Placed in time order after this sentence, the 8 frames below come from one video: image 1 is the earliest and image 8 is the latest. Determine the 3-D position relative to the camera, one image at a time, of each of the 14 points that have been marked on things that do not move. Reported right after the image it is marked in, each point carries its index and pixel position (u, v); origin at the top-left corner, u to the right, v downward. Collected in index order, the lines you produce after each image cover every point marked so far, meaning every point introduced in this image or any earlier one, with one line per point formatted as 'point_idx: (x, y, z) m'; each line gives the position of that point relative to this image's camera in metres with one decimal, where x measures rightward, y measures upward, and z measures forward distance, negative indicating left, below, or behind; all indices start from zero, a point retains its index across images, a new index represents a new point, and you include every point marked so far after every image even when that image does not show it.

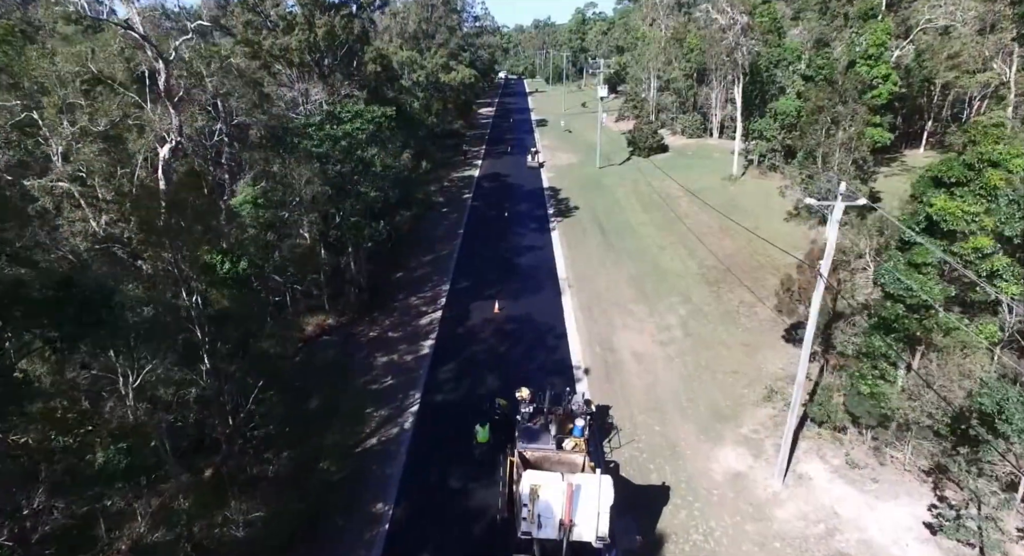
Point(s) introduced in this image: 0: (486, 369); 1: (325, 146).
0: (-0.9, -3.2, +19.0) m
1: (-6.0, +4.2, +17.9) m
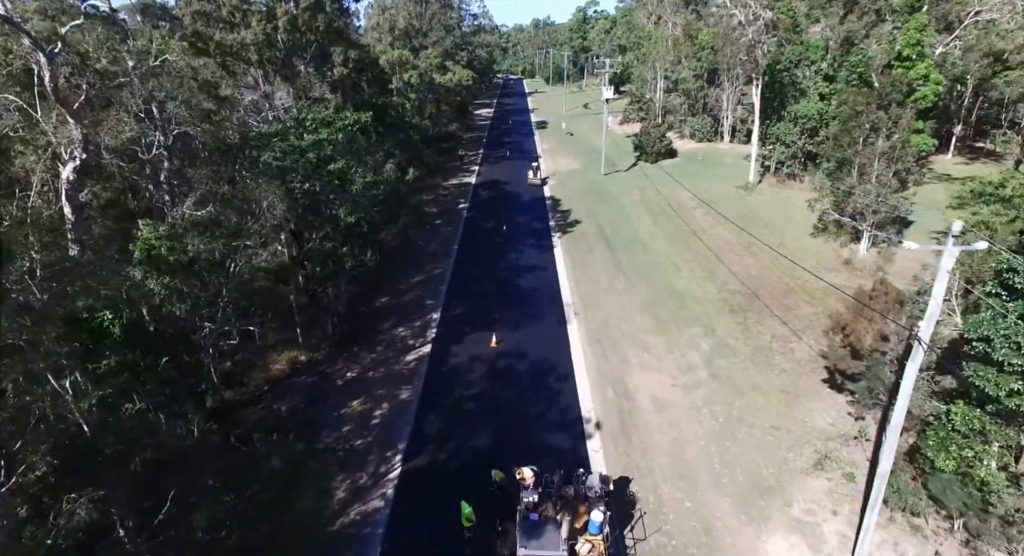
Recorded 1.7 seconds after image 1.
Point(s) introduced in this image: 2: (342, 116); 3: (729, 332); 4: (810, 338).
0: (-0.9, -4.2, +16.2) m
1: (-6.0, +3.2, +15.1) m
2: (-5.8, +5.5, +18.8) m
3: (+7.5, -2.0, +19.4) m
4: (+9.9, -2.0, +18.5) m
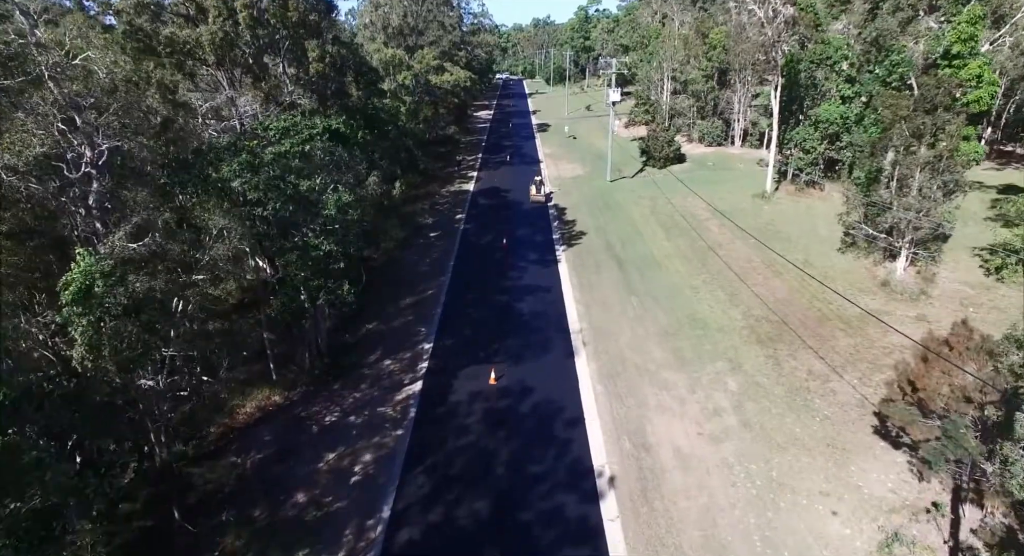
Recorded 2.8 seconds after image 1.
0: (-0.9, -5.1, +13.9) m
1: (-6.0, +2.3, +12.9) m
2: (-5.8, +4.6, +16.5) m
3: (+7.5, -2.8, +17.2) m
4: (+9.9, -2.9, +16.3) m
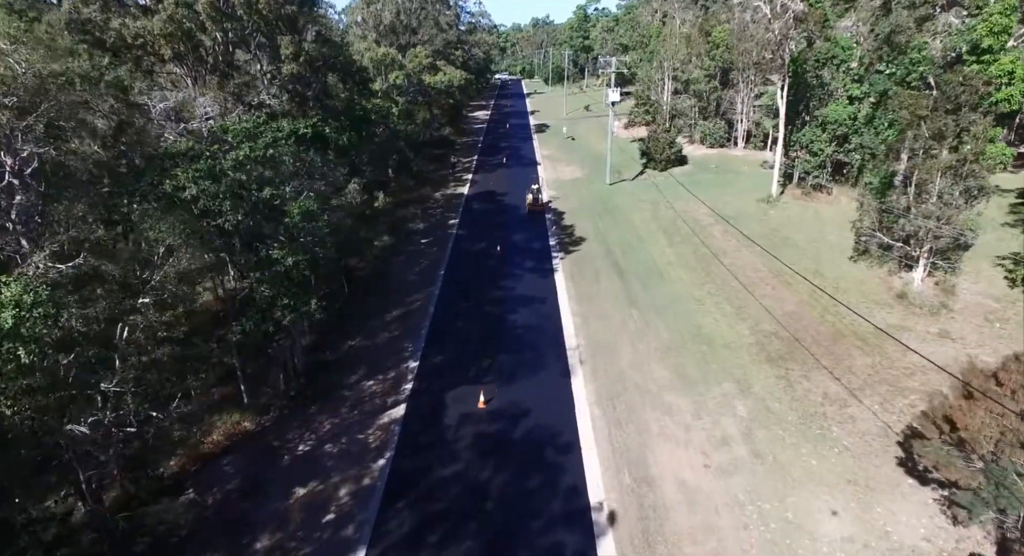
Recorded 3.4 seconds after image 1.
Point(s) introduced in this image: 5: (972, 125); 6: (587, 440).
0: (-1.2, -5.5, +12.6) m
1: (-6.2, +1.9, +11.6) m
2: (-6.0, +4.2, +15.2) m
3: (+7.3, -3.3, +15.9) m
4: (+9.7, -3.3, +15.0) m
5: (+15.0, +5.0, +18.2) m
6: (+2.0, -4.3, +14.9) m
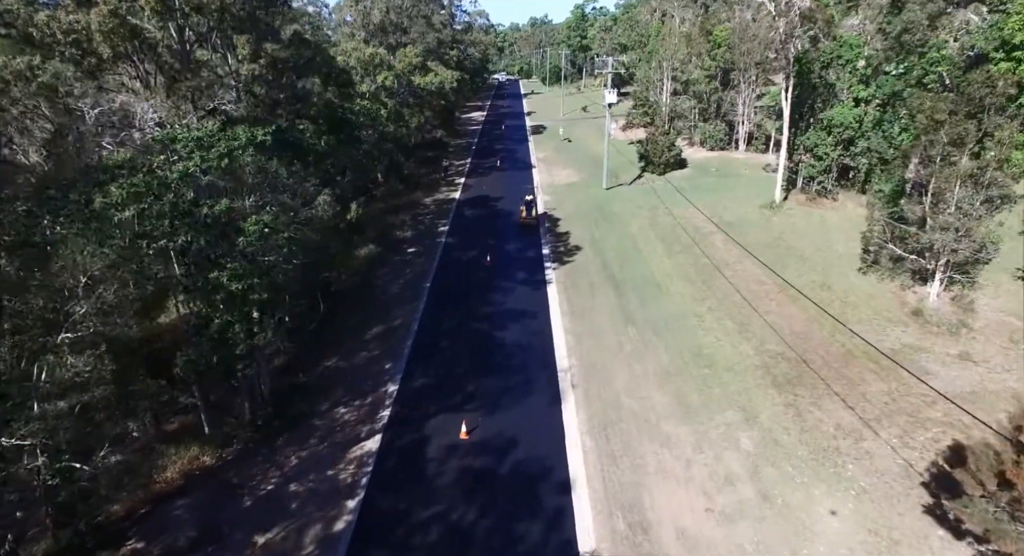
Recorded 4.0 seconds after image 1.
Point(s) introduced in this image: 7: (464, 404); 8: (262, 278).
0: (-1.5, -6.0, +11.3) m
1: (-6.6, +1.4, +10.2) m
2: (-6.5, +3.7, +13.9) m
3: (+6.9, -3.8, +14.6) m
4: (+9.3, -3.8, +13.6) m
5: (+14.6, +4.4, +16.9) m
6: (+1.6, -4.8, +13.6) m
7: (-1.4, -3.7, +16.4) m
8: (-5.3, 0.0, +11.9) m
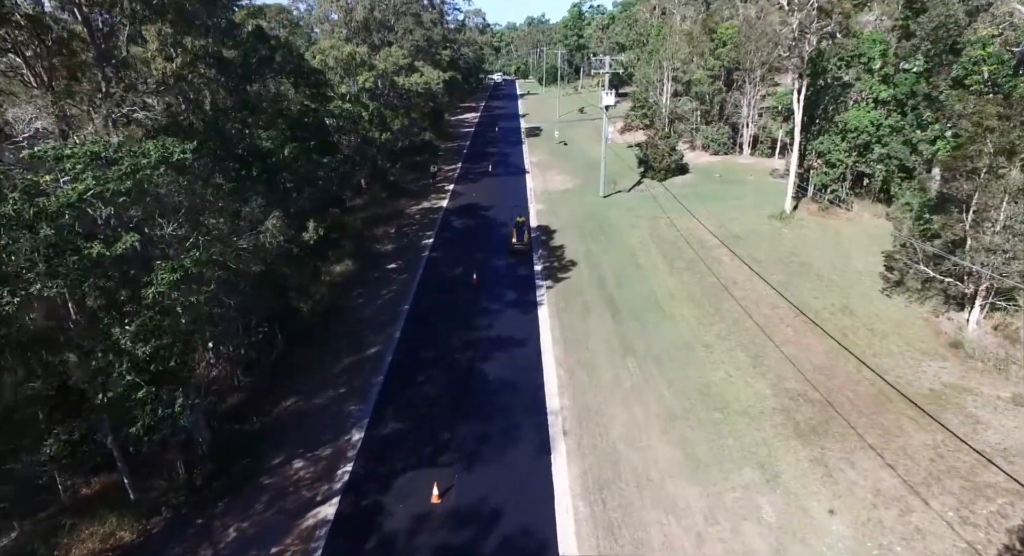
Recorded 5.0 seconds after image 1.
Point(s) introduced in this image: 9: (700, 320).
0: (-2.0, -6.9, +9.1) m
1: (-7.1, +0.5, +8.0) m
2: (-6.9, +2.8, +11.7) m
3: (+6.4, -4.6, +12.3) m
4: (+8.8, -4.6, +11.4) m
5: (+14.1, +3.7, +14.7) m
6: (+1.1, -5.6, +11.4) m
7: (-1.9, -4.5, +14.1) m
8: (-5.8, -0.8, +9.7) m
9: (+6.5, -1.4, +19.3) m
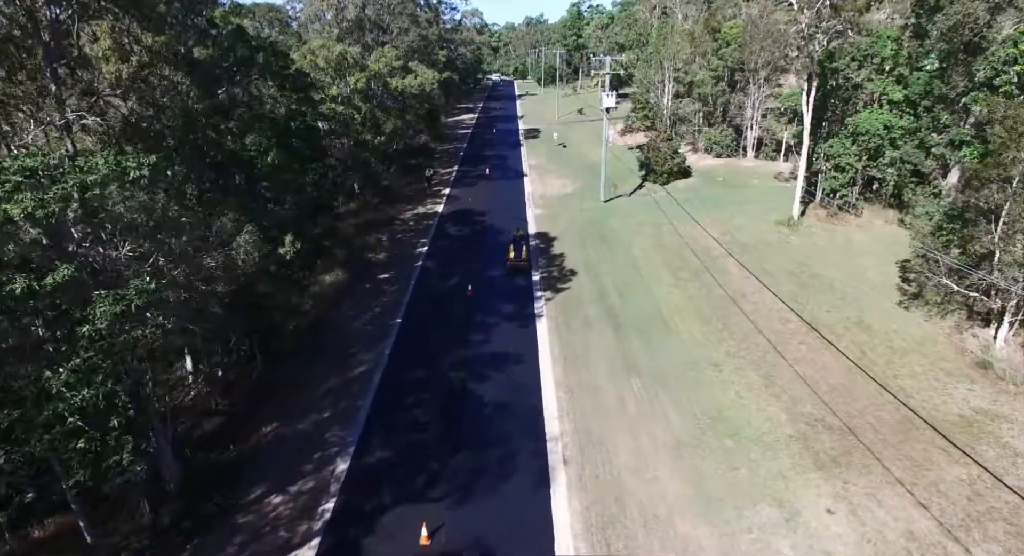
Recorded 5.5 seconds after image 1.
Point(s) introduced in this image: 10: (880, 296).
0: (-2.1, -7.3, +8.0) m
1: (-7.2, +0.1, +6.9) m
2: (-7.0, +2.4, +10.6) m
3: (+6.3, -5.0, +11.3) m
4: (+8.7, -5.0, +10.4) m
5: (+14.0, +3.2, +13.6) m
6: (+1.1, -6.1, +10.3) m
7: (-2.0, -4.9, +13.0) m
8: (-5.9, -1.3, +8.6) m
9: (+6.4, -1.9, +18.3) m
10: (+12.9, -0.6, +19.5) m
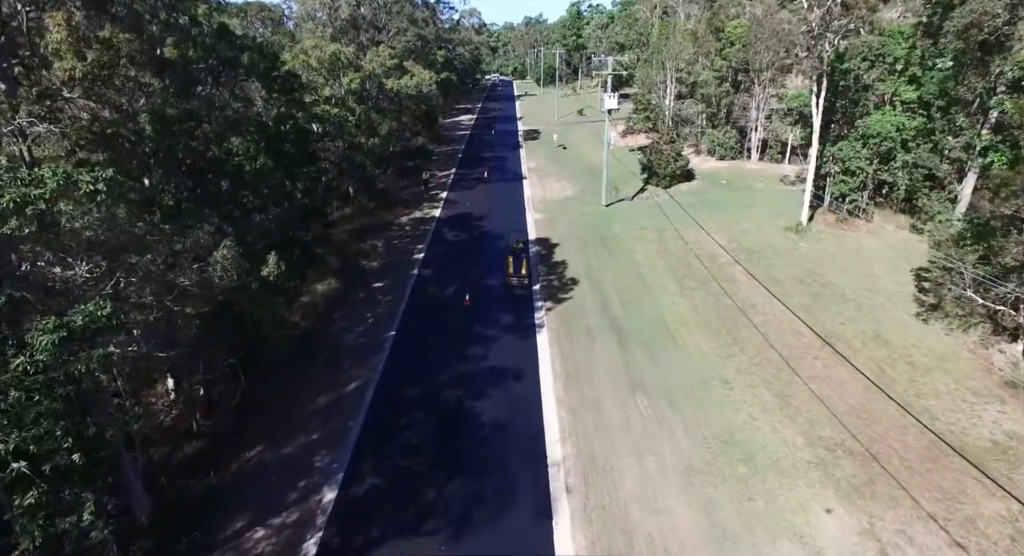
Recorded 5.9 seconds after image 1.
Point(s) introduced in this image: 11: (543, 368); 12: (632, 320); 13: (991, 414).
0: (-2.1, -7.7, +7.0) m
1: (-7.2, -0.3, +6.0) m
2: (-7.0, +2.0, +9.6) m
3: (+6.3, -5.4, +10.4) m
4: (+8.7, -5.4, +9.5) m
5: (+14.0, +2.9, +12.7) m
6: (+1.1, -6.4, +9.4) m
7: (-2.0, -5.3, +12.1) m
8: (-5.9, -1.6, +7.7) m
9: (+6.4, -2.2, +17.3) m
10: (+12.9, -1.0, +18.6) m
11: (+1.0, -2.8, +17.4) m
12: (+4.2, -1.5, +19.5) m
13: (+11.7, -3.3, +13.7) m
